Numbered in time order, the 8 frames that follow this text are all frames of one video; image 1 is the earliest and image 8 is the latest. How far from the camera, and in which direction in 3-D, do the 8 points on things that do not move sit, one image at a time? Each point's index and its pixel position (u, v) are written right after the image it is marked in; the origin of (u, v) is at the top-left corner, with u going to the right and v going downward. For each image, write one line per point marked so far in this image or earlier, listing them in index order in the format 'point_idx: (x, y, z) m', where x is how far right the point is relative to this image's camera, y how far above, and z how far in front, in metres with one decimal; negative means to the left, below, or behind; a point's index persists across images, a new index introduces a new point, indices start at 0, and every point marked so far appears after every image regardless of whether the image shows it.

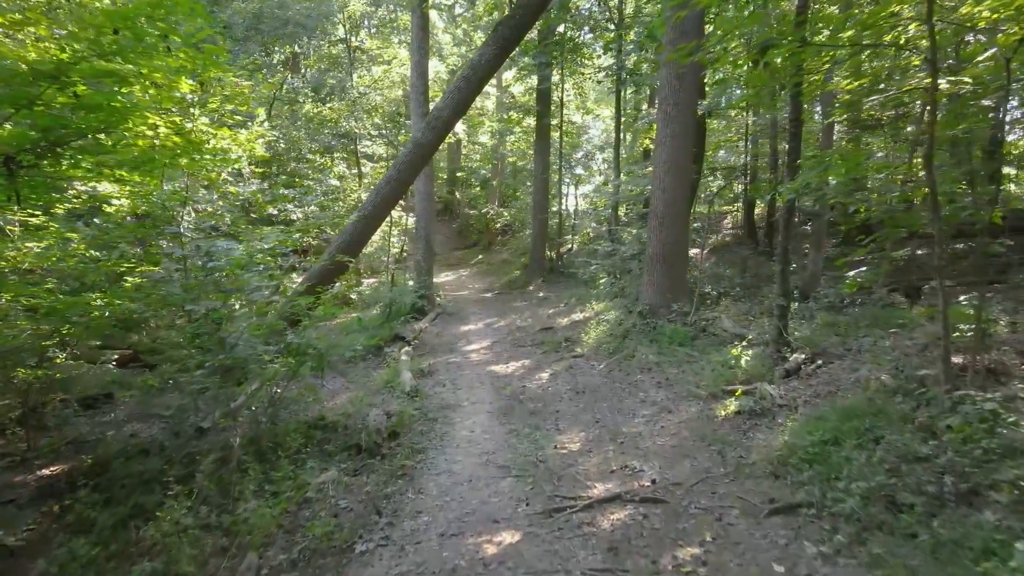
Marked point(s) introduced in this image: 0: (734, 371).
0: (+1.7, -0.6, +6.4) m
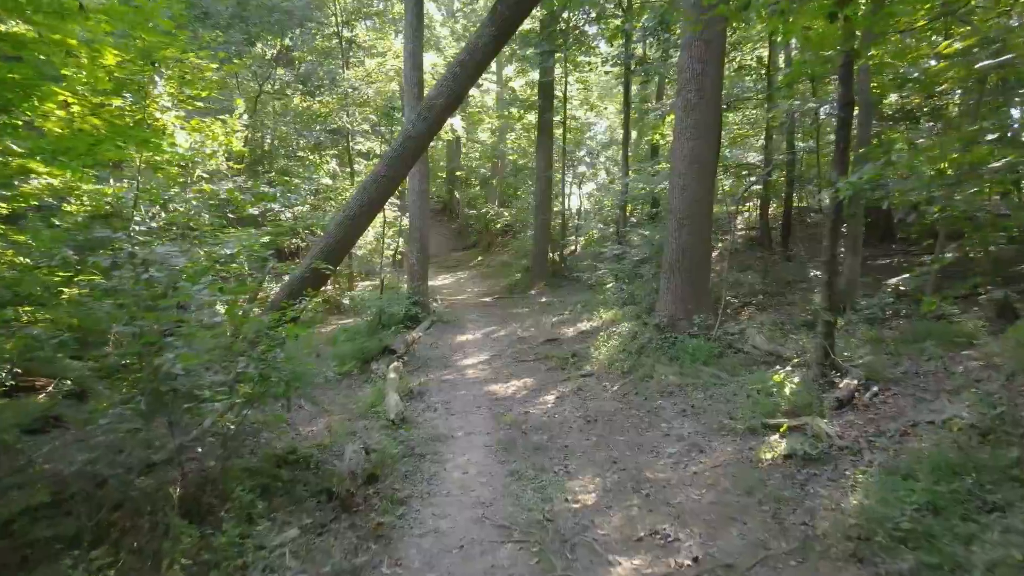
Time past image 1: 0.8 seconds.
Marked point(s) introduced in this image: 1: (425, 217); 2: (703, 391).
0: (+1.7, -0.7, +5.4) m
1: (-1.4, +1.1, +13.5) m
2: (+1.5, -0.8, +6.3) m
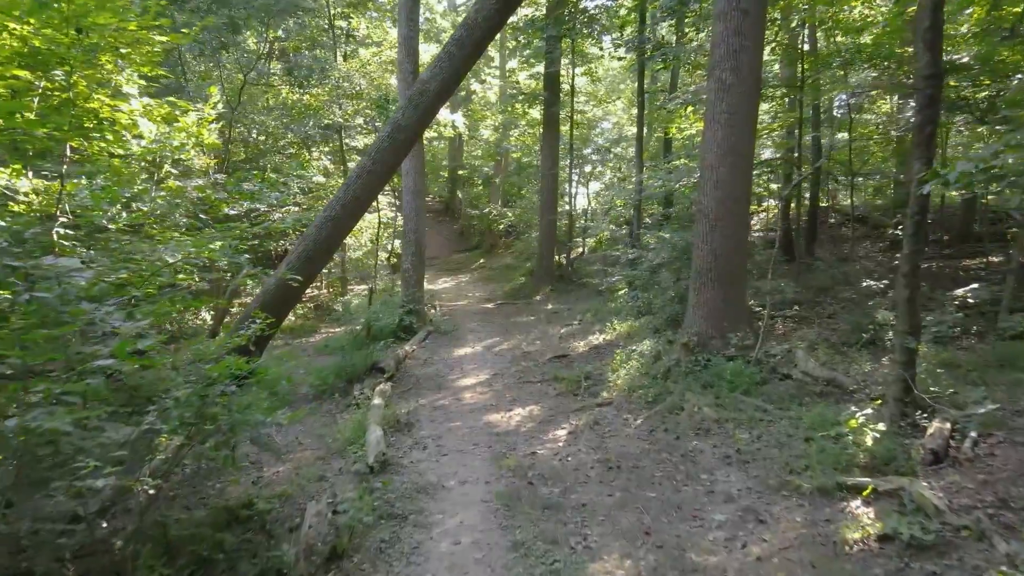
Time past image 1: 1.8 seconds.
0: (+1.7, -0.8, +4.3) m
1: (-1.3, +1.0, +12.3) m
2: (+1.5, -0.9, +5.2) m
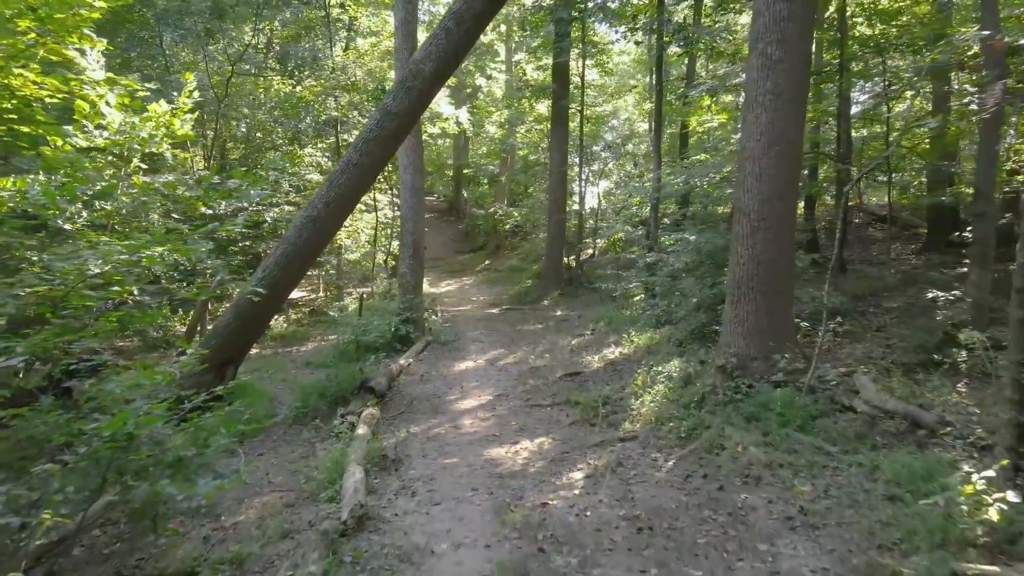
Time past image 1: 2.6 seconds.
0: (+1.8, -0.9, +3.3) m
1: (-1.3, +0.9, +11.4) m
2: (+1.5, -1.0, +4.2) m
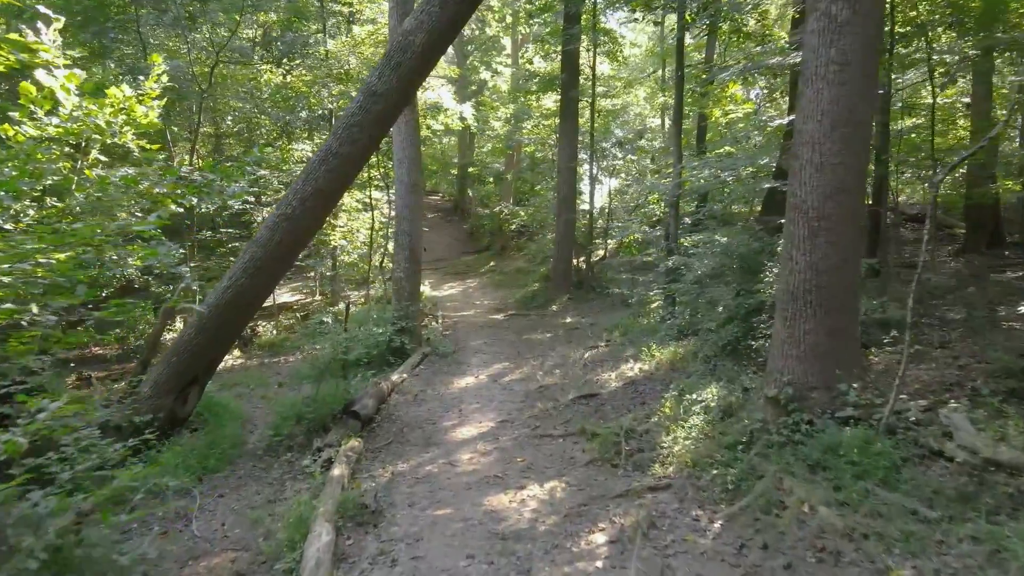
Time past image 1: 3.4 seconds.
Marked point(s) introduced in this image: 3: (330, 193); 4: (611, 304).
0: (+1.8, -1.0, +2.3) m
1: (-1.2, +0.9, +10.4) m
2: (+1.5, -1.0, +3.2) m
3: (-1.3, +0.7, +6.1) m
4: (+1.6, -0.2, +13.0) m
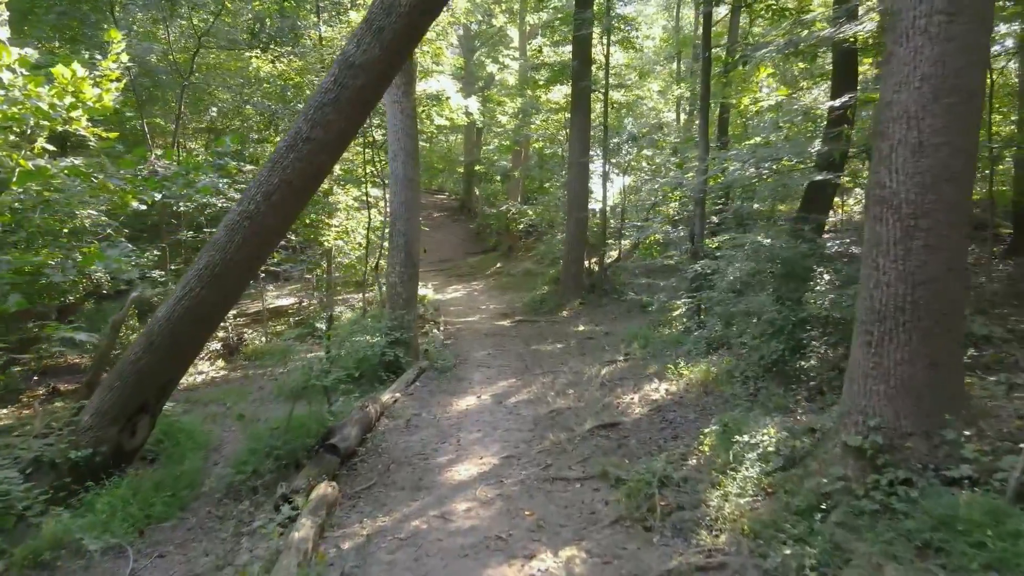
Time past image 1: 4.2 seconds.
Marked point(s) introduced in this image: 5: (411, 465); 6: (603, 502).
0: (+1.8, -1.1, +1.2) m
1: (-1.1, +0.8, +9.4) m
2: (+1.5, -1.1, +2.1) m
3: (-1.3, +0.6, +5.1) m
4: (+1.7, -0.3, +12.0) m
5: (-0.7, -1.2, +5.6) m
6: (+0.5, -1.1, +4.4) m
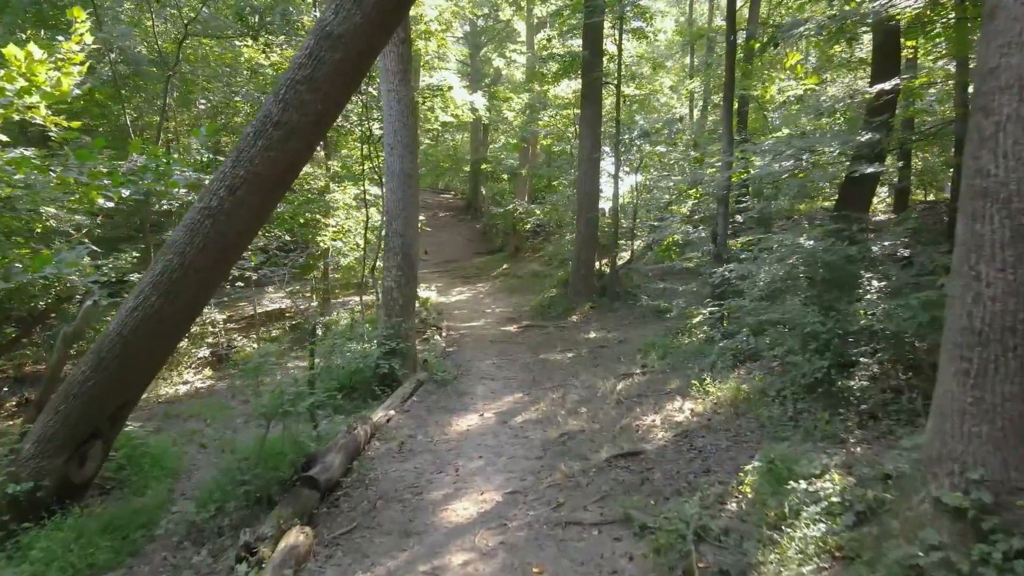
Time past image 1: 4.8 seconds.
0: (+1.8, -1.1, +0.5) m
1: (-1.0, +0.8, +8.6) m
2: (+1.5, -1.2, +1.4) m
3: (-1.3, +0.6, +4.3) m
4: (+1.8, -0.4, +11.2) m
5: (-0.6, -1.2, +4.8) m
6: (+0.5, -1.2, +3.7) m
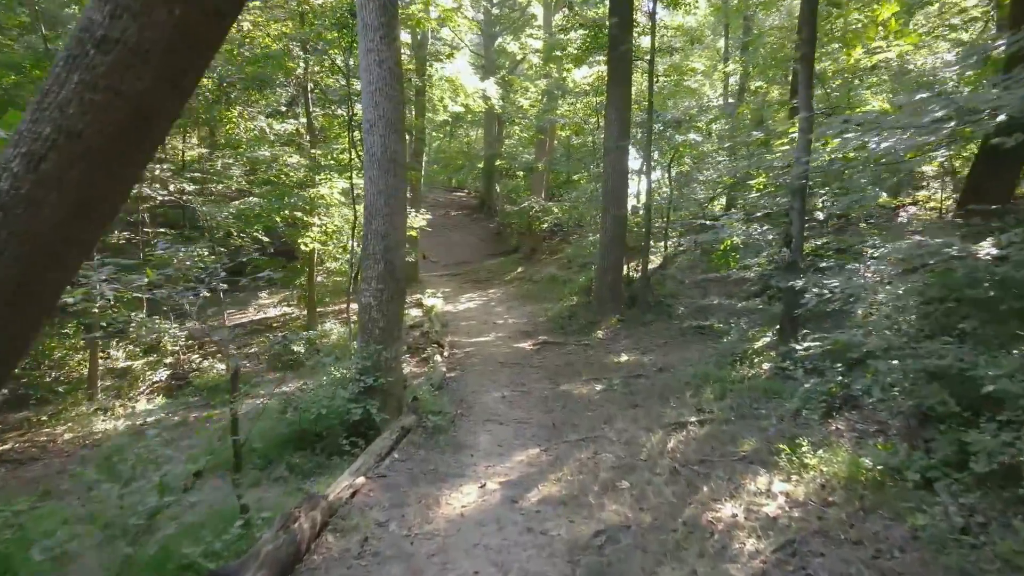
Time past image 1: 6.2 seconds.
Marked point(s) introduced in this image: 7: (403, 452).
0: (+1.7, -1.3, -1.4) m
1: (-0.9, +0.6, +6.8) m
2: (+1.5, -1.3, -0.5) m
3: (-1.2, +0.4, +2.5) m
4: (+1.9, -0.5, +9.3) m
5: (-0.6, -1.4, +3.0) m
6: (+0.5, -1.3, +1.8) m
7: (-0.8, -1.1, +5.7) m
